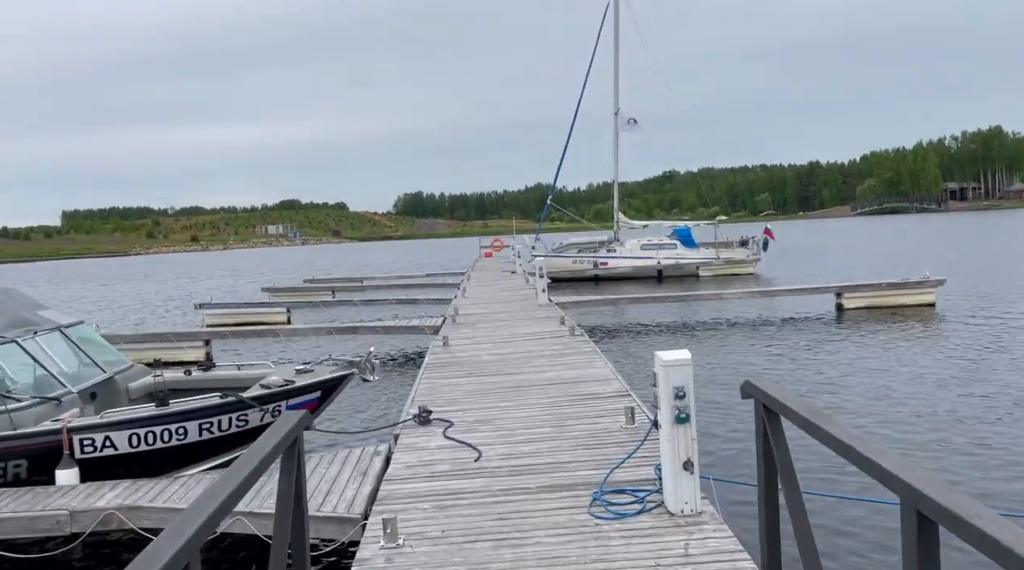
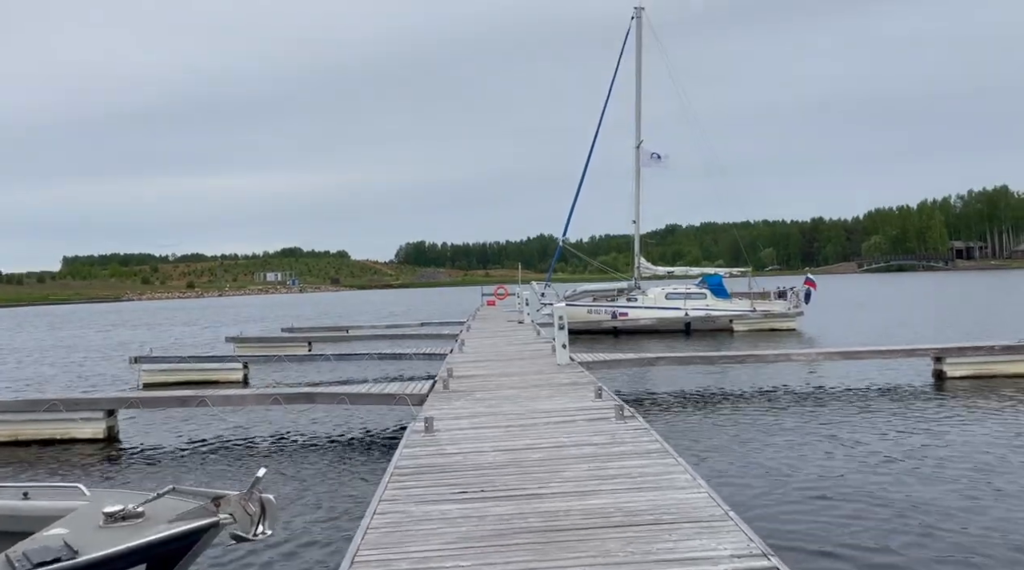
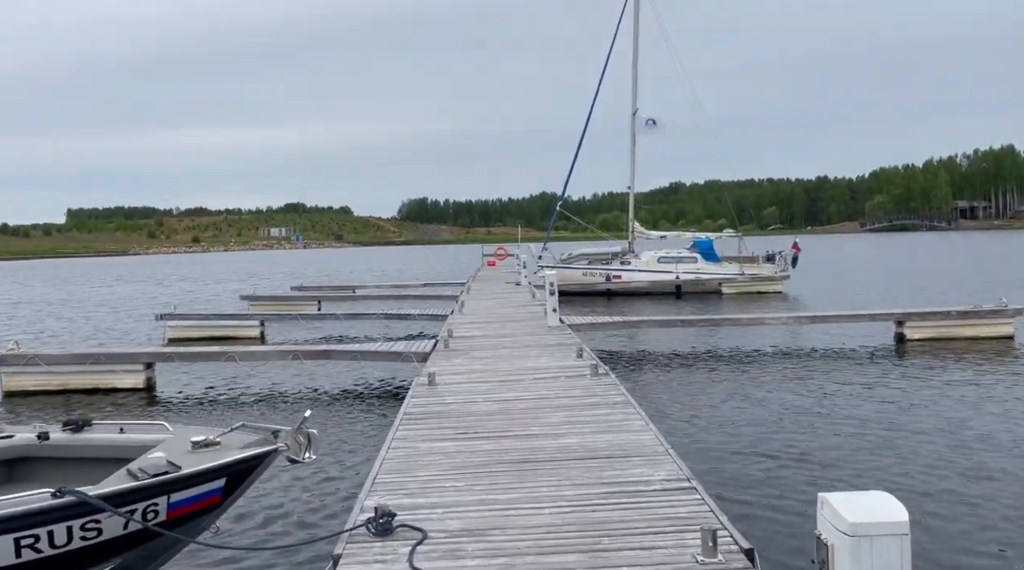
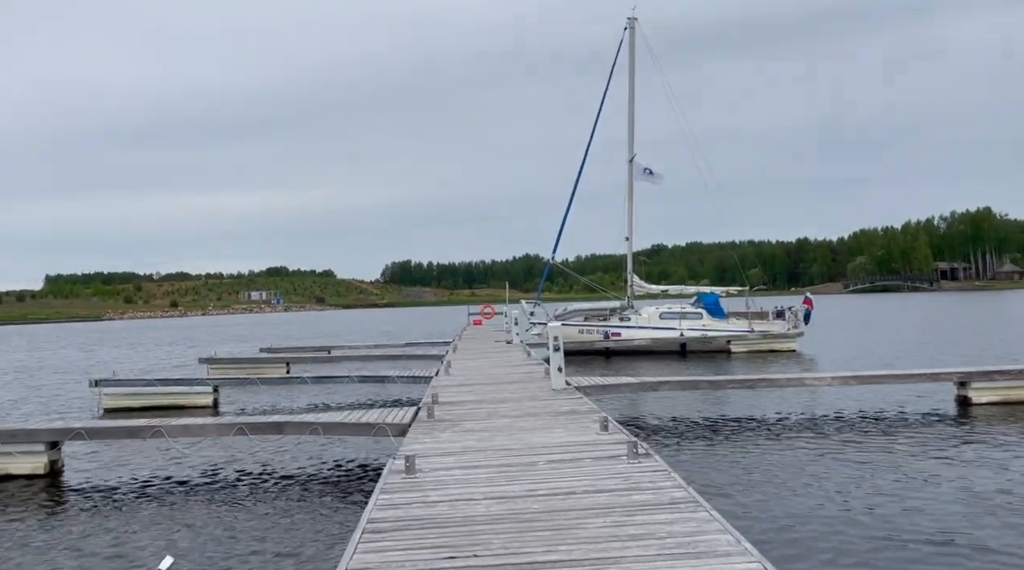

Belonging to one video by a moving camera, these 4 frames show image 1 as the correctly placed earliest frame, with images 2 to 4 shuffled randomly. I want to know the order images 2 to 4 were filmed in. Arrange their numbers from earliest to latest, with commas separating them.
3, 2, 4
